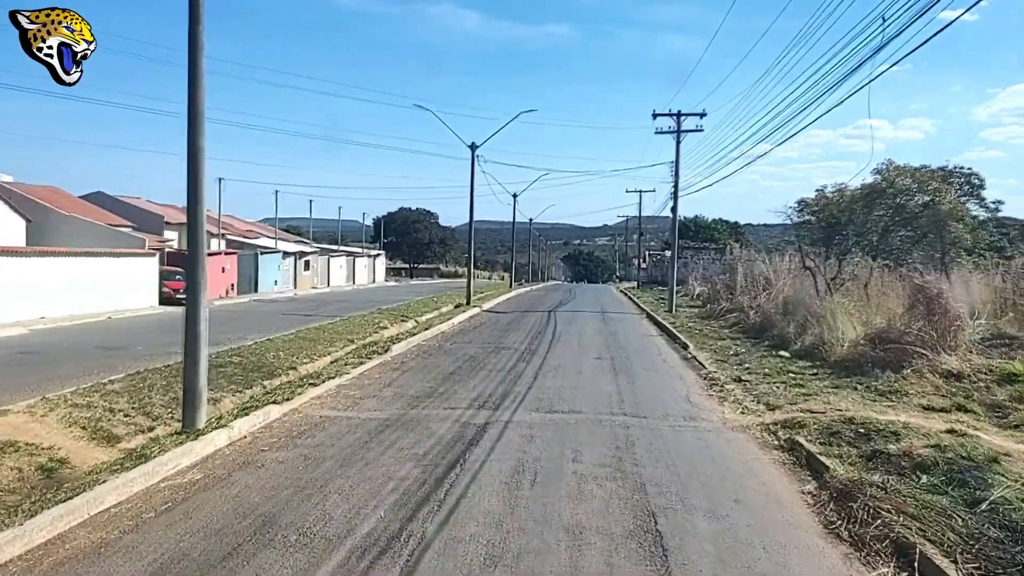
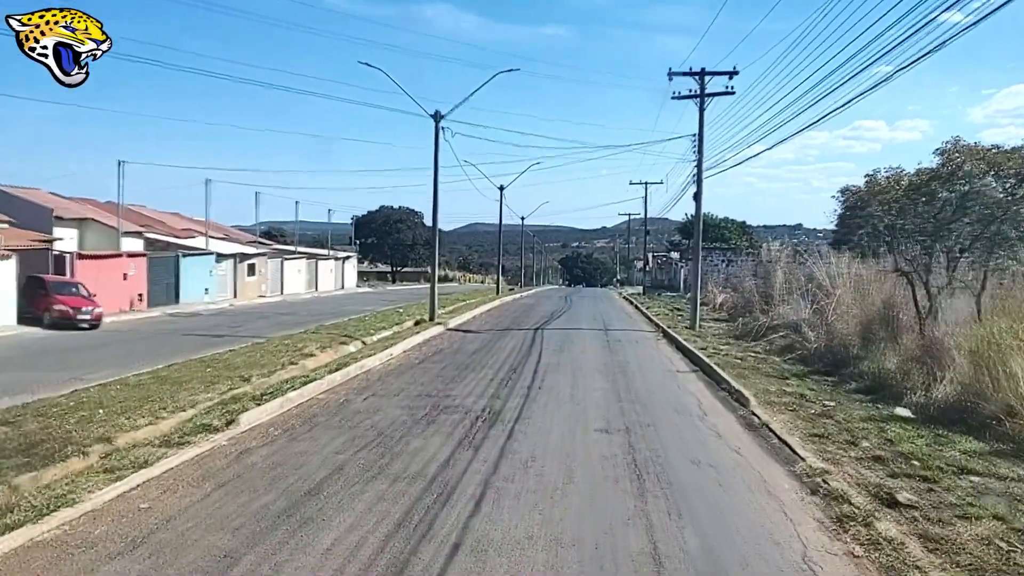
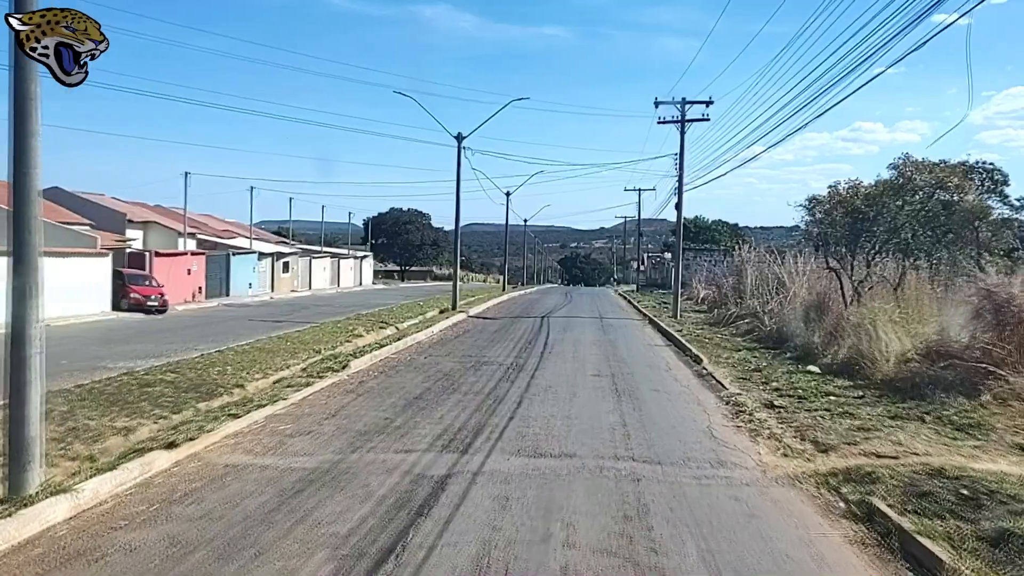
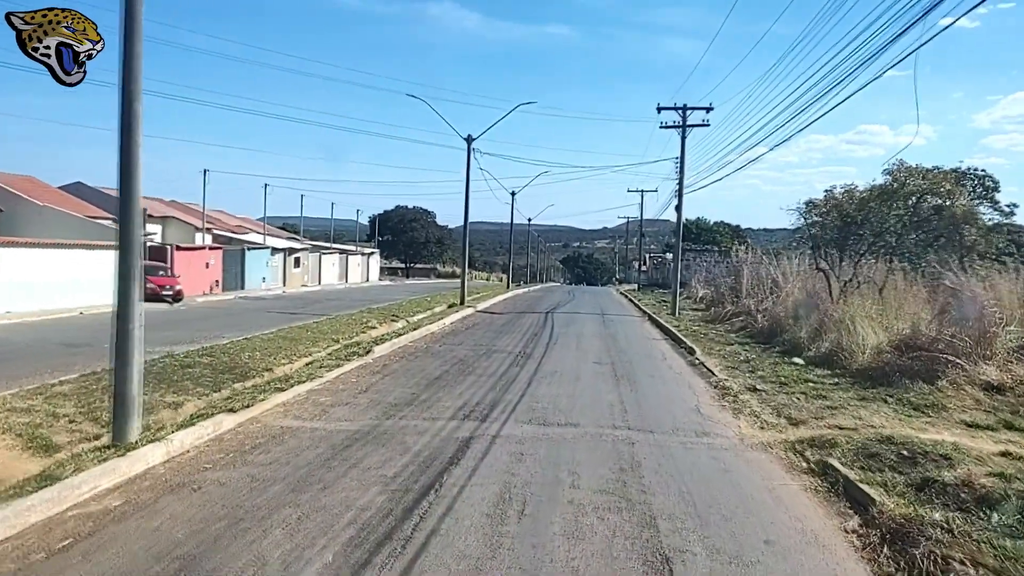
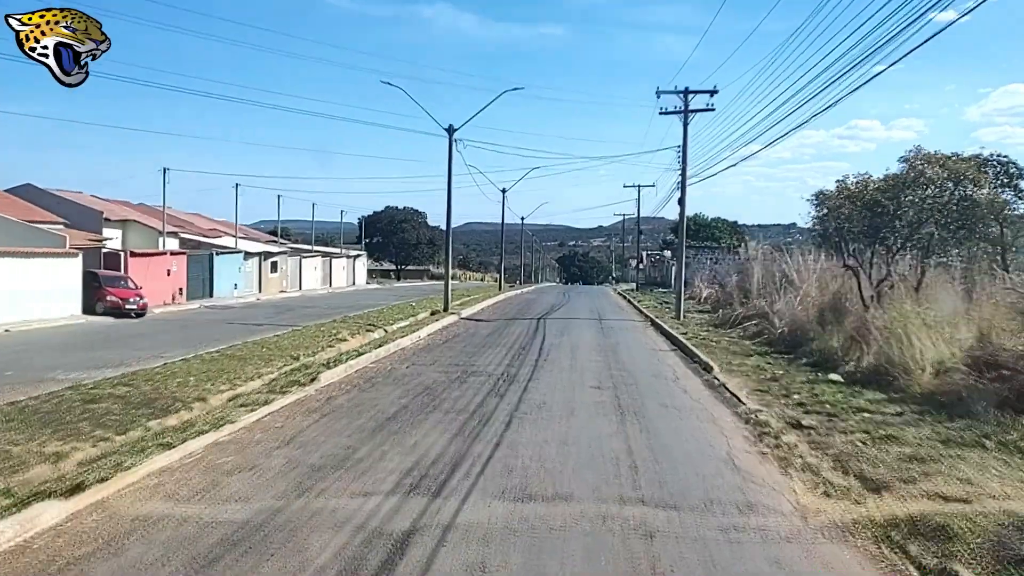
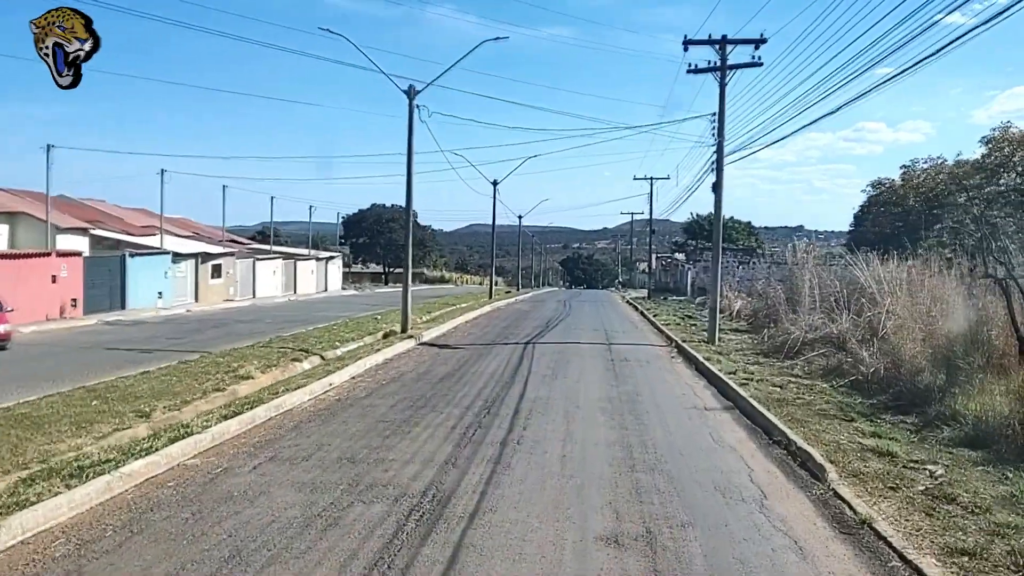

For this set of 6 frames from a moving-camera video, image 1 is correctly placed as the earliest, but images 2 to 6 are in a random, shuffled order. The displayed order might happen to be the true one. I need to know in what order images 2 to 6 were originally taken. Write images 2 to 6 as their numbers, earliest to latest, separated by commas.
4, 3, 5, 2, 6
